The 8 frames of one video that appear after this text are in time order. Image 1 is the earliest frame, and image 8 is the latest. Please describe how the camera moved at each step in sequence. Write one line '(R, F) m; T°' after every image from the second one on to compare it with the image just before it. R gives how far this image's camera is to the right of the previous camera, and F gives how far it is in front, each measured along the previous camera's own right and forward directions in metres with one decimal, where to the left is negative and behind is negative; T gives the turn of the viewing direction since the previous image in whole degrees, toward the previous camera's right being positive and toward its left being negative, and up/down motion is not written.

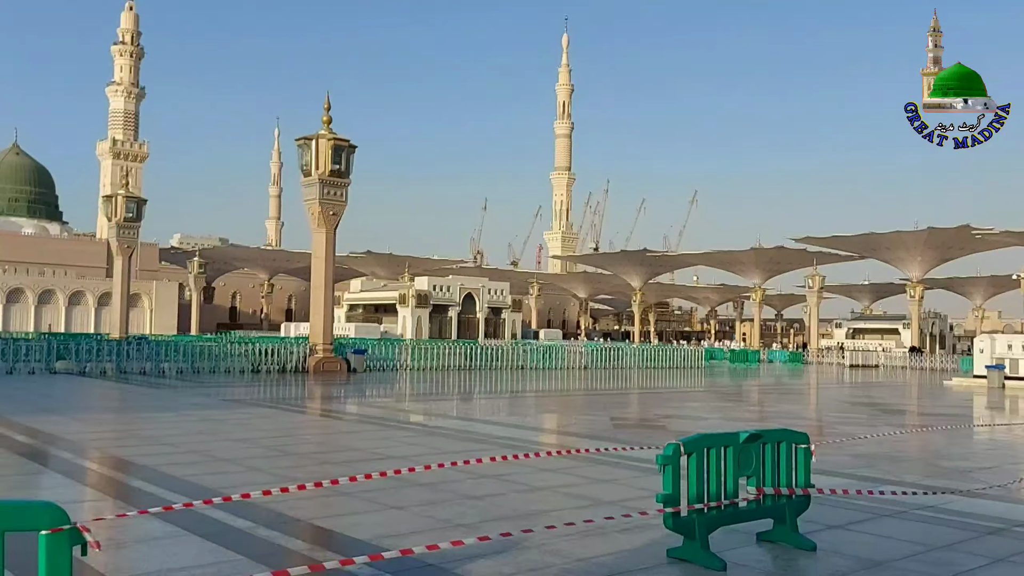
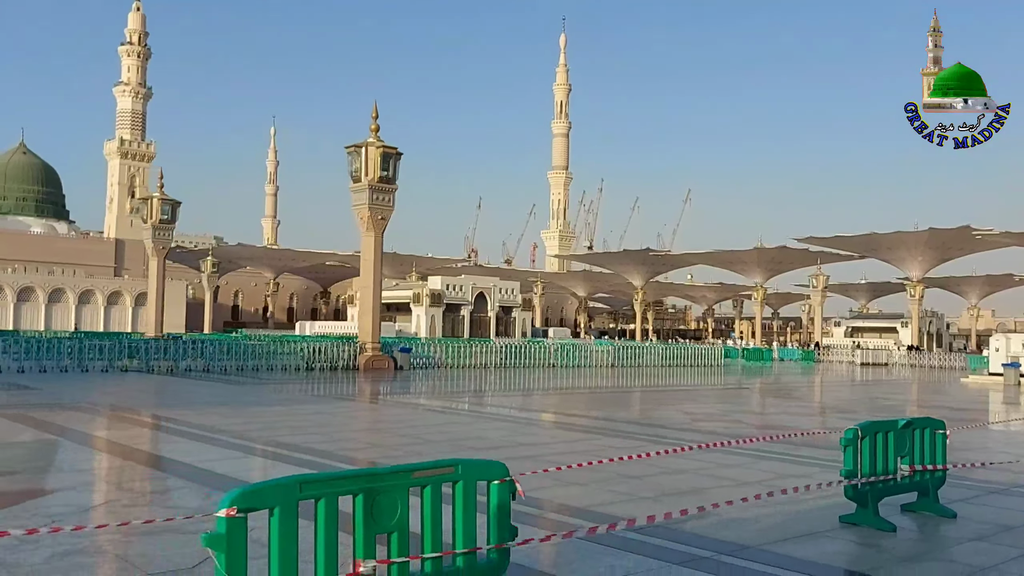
(-0.9, -0.6) m; +1°
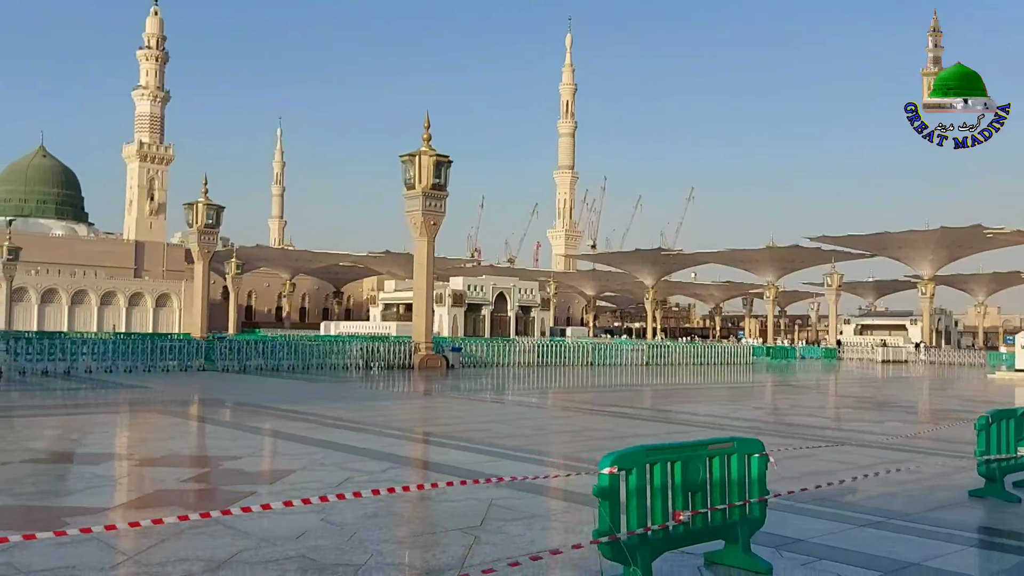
(-0.9, -0.7) m; 0°
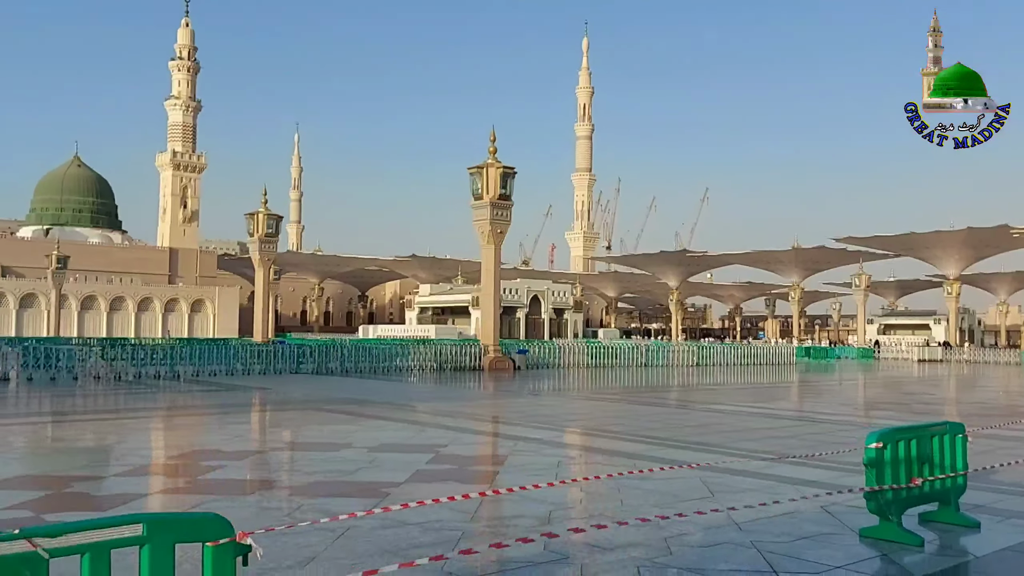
(-1.1, -0.8) m; -1°
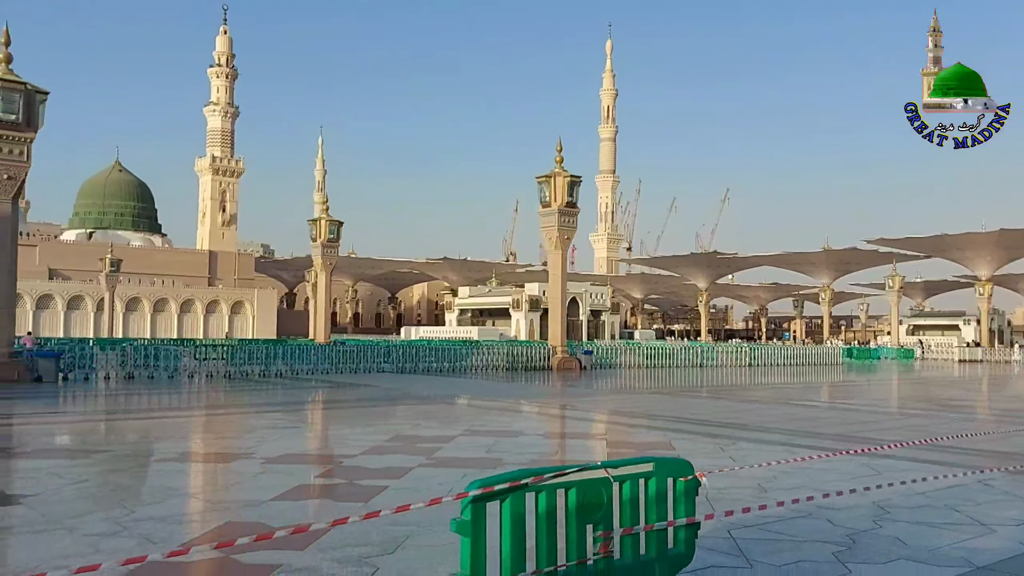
(-1.1, -0.8) m; -1°
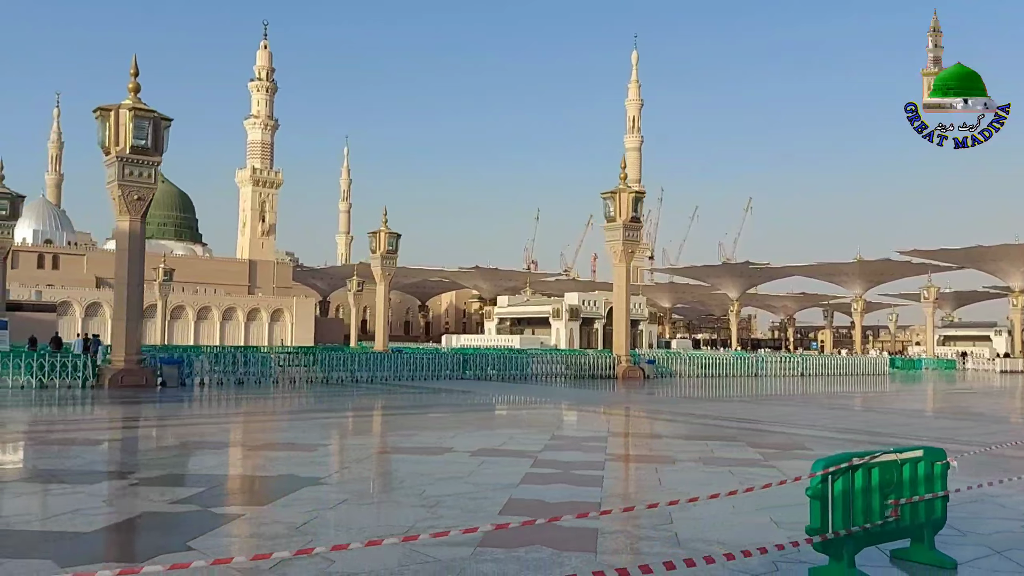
(-1.1, -0.8) m; -1°
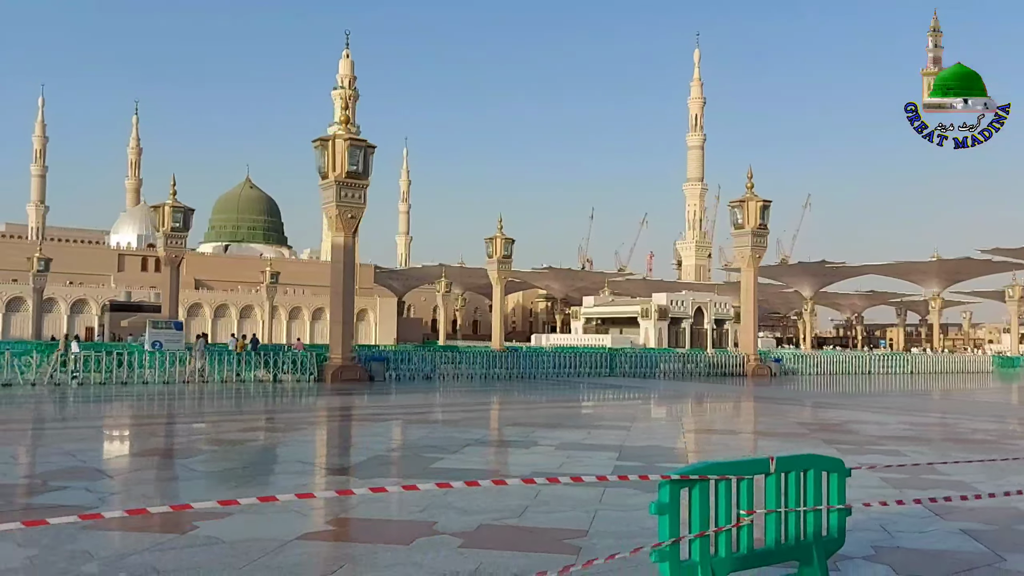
(-2.0, -1.6) m; -3°
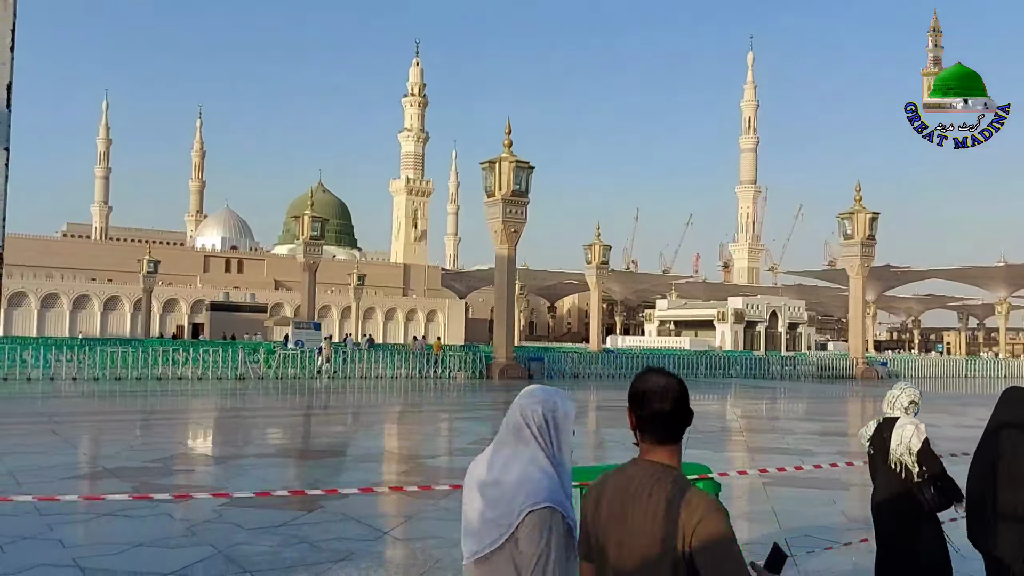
(-2.1, -1.6) m; -3°
